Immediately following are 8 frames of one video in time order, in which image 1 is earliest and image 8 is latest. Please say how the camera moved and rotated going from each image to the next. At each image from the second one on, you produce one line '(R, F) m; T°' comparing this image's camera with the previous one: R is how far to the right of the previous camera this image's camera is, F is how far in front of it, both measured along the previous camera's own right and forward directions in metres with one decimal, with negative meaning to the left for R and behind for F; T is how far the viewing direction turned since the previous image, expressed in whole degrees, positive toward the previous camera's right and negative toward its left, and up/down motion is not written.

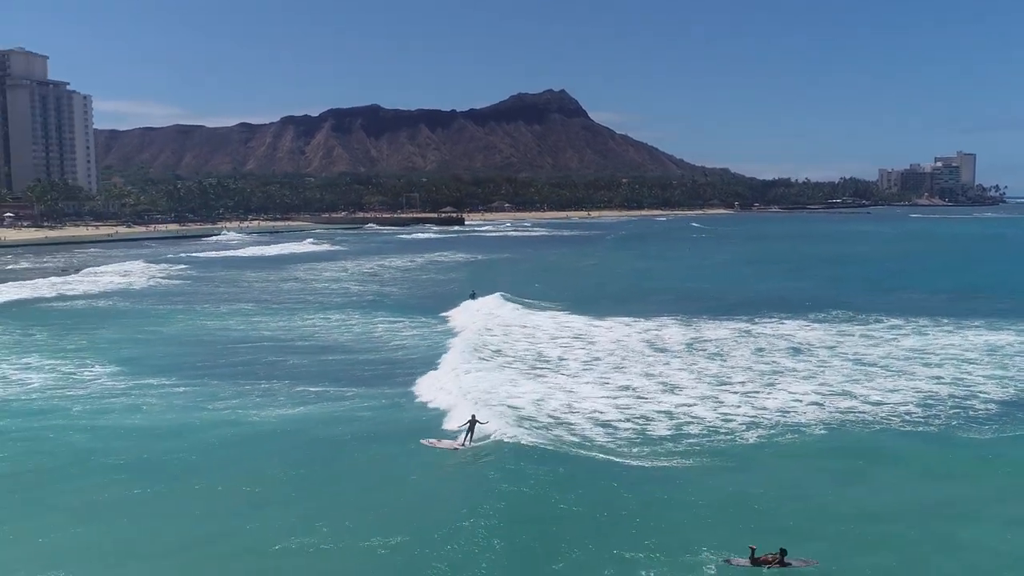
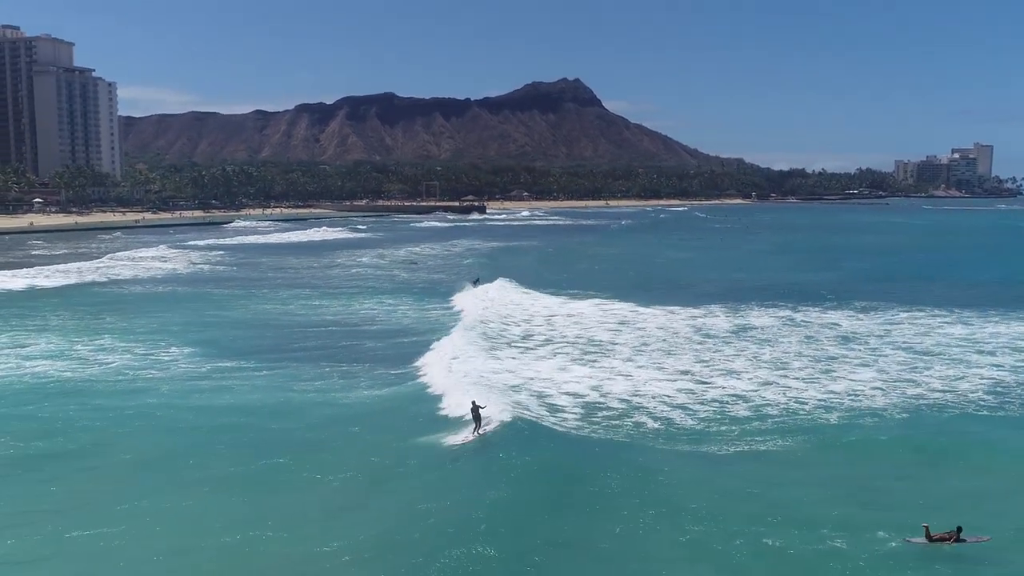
(-1.2, -0.4) m; 0°
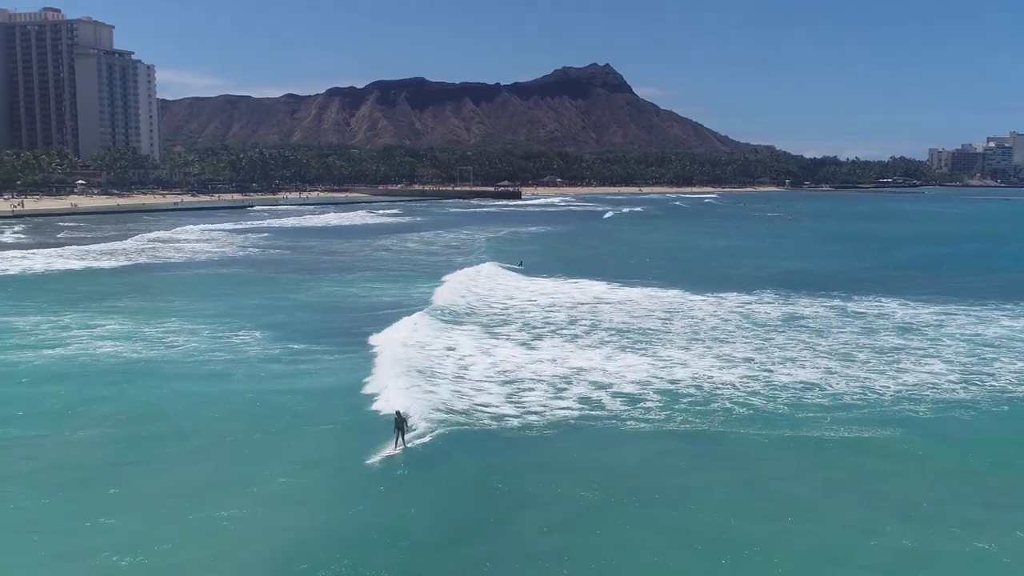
(-0.9, 0.0) m; -1°
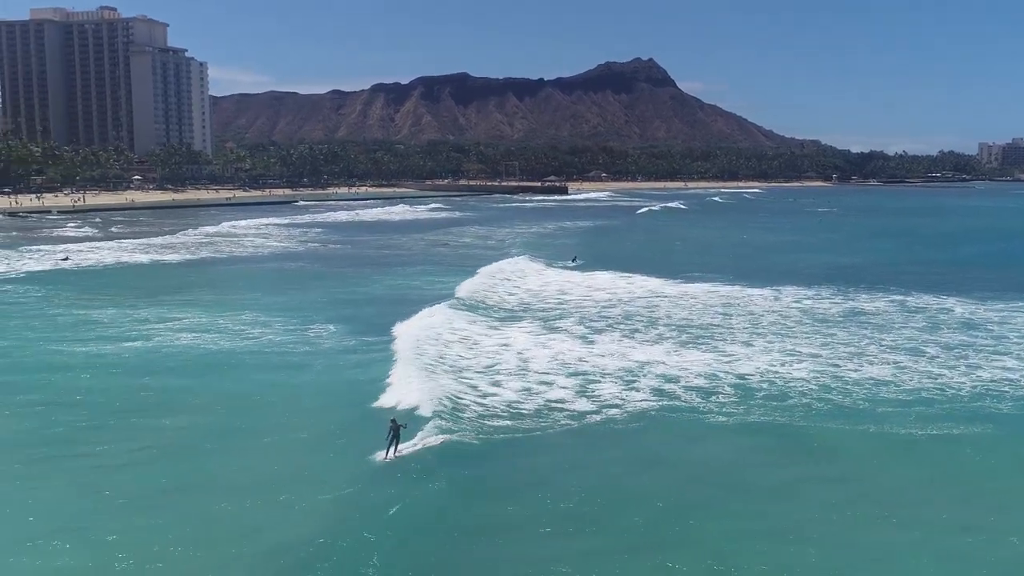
(-0.6, -0.3) m; -2°
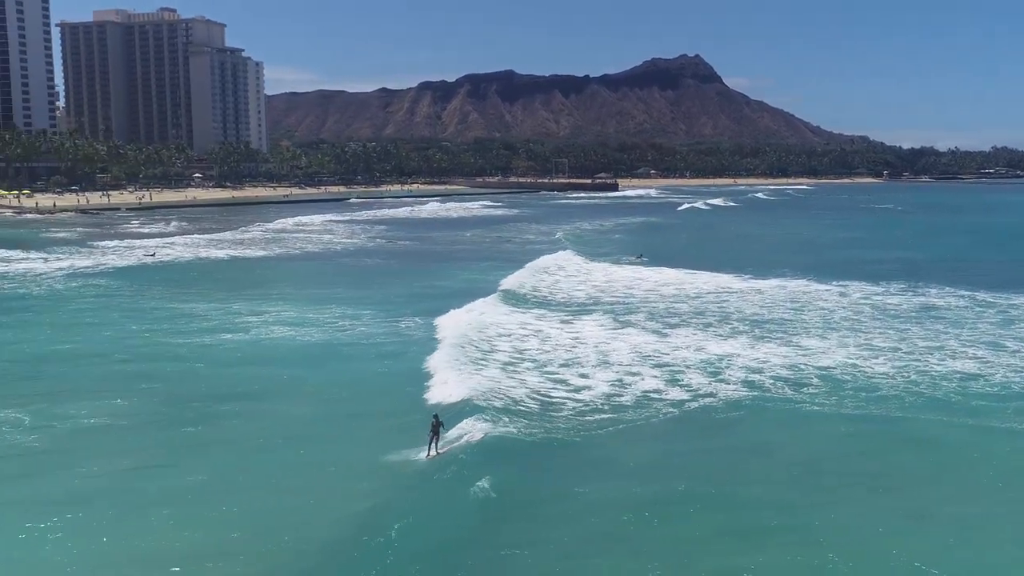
(-0.9, -0.6) m; -2°
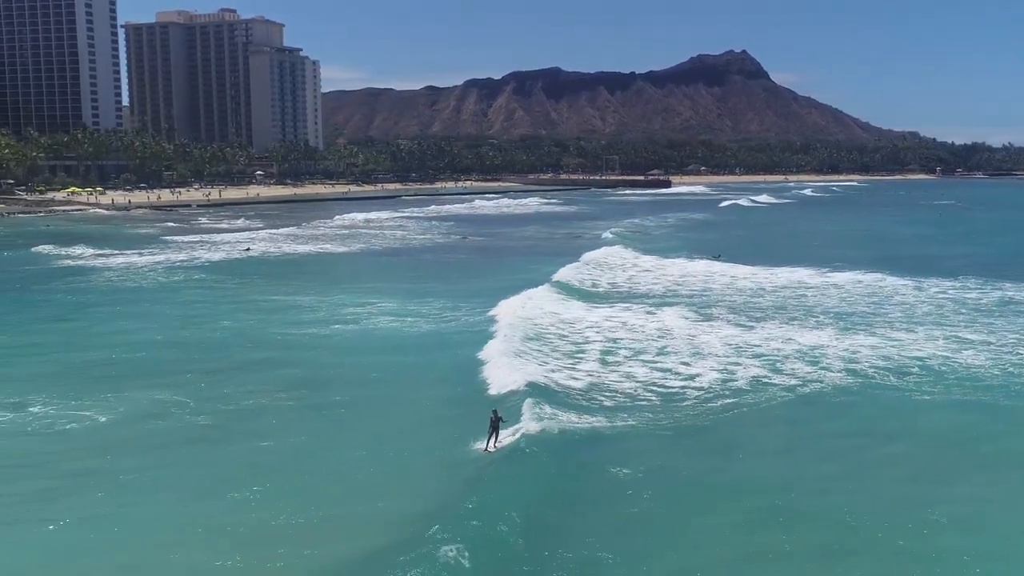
(-1.3, -0.8) m; -2°
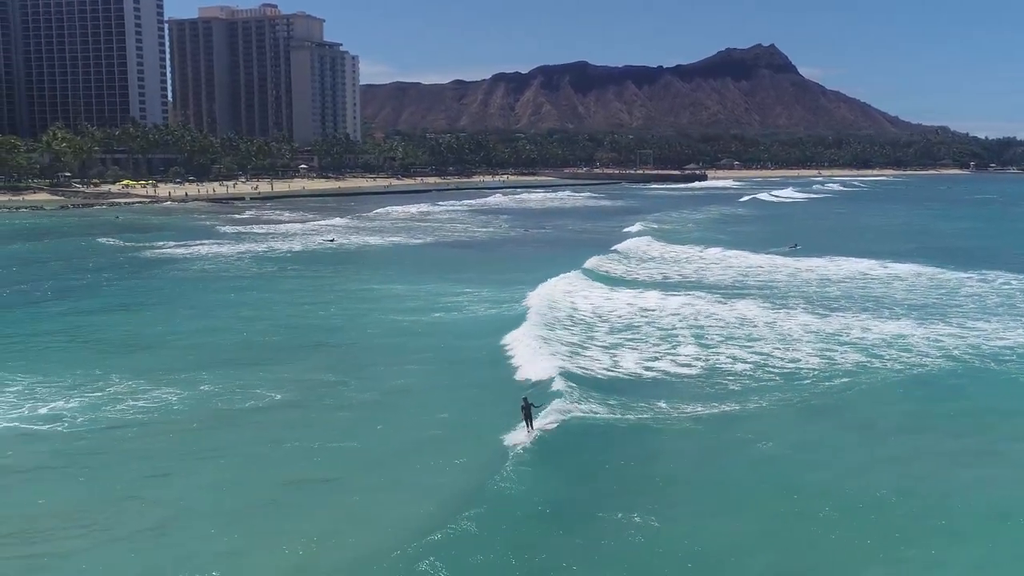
(-1.8, -0.9) m; -1°
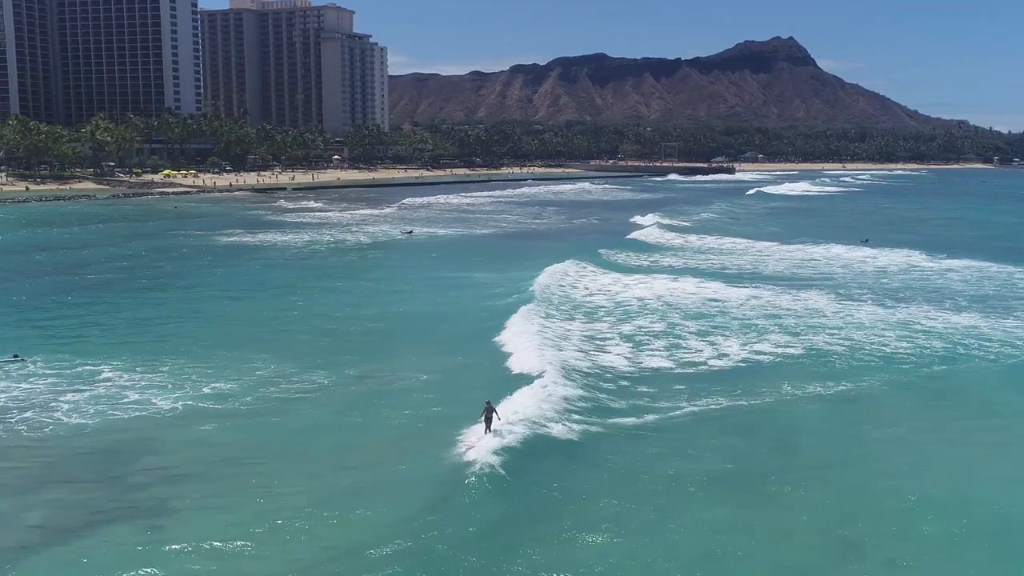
(-1.9, -0.7) m; 0°
